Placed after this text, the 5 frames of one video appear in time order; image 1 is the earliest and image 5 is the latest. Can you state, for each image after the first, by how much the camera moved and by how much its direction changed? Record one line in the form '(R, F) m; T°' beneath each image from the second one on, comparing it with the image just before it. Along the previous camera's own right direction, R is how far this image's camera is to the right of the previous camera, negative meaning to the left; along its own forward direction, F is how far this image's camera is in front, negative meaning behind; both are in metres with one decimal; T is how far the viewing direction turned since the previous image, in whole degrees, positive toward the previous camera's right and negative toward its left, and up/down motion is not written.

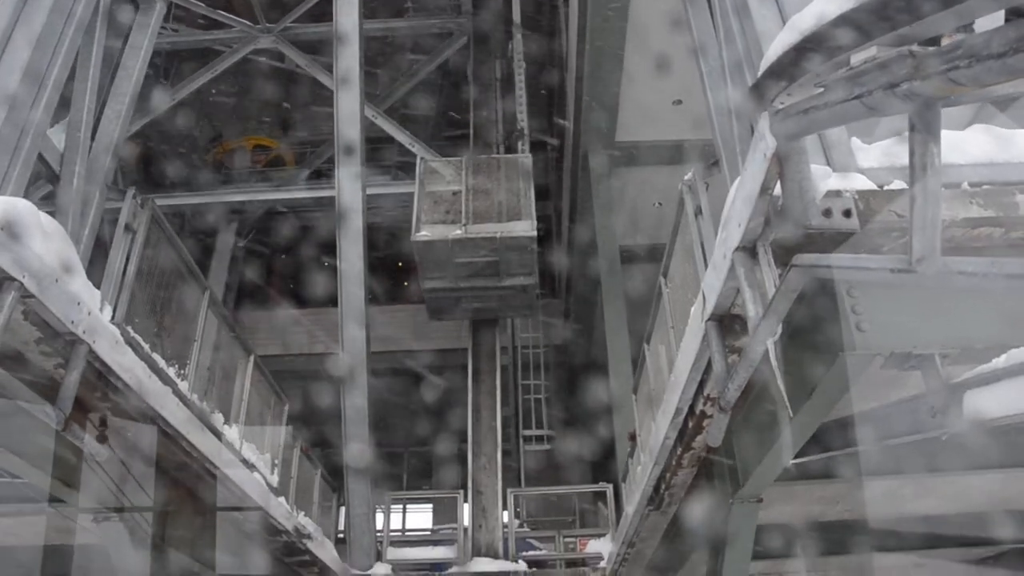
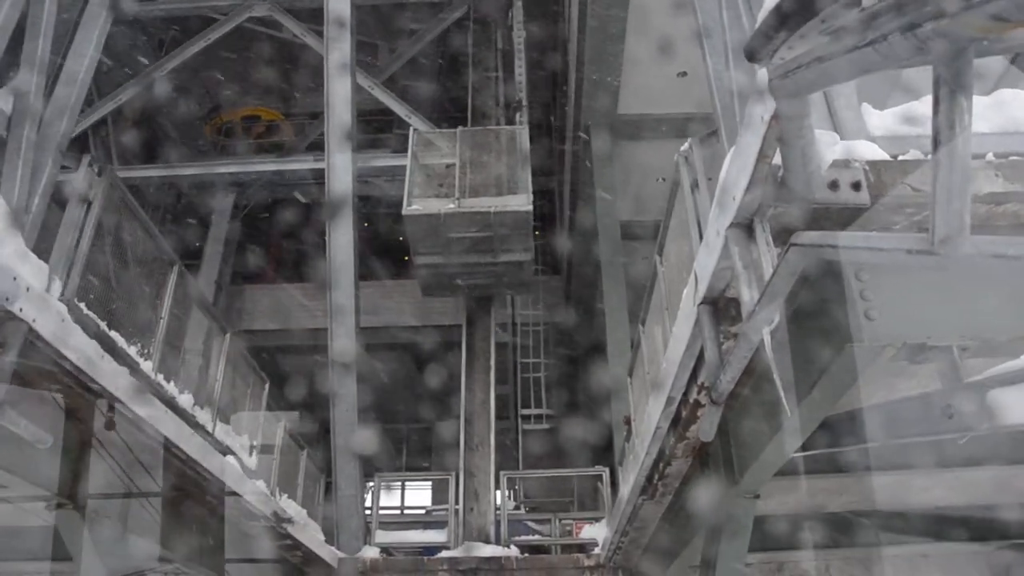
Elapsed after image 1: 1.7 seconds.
(+0.2, +0.5) m; 0°
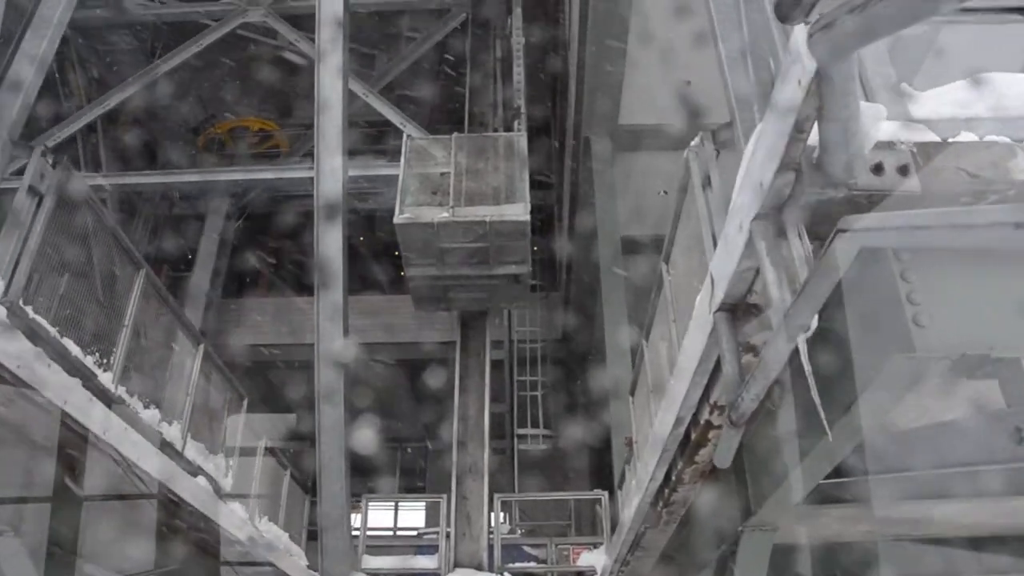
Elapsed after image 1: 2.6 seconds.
(0.0, +0.6) m; 0°
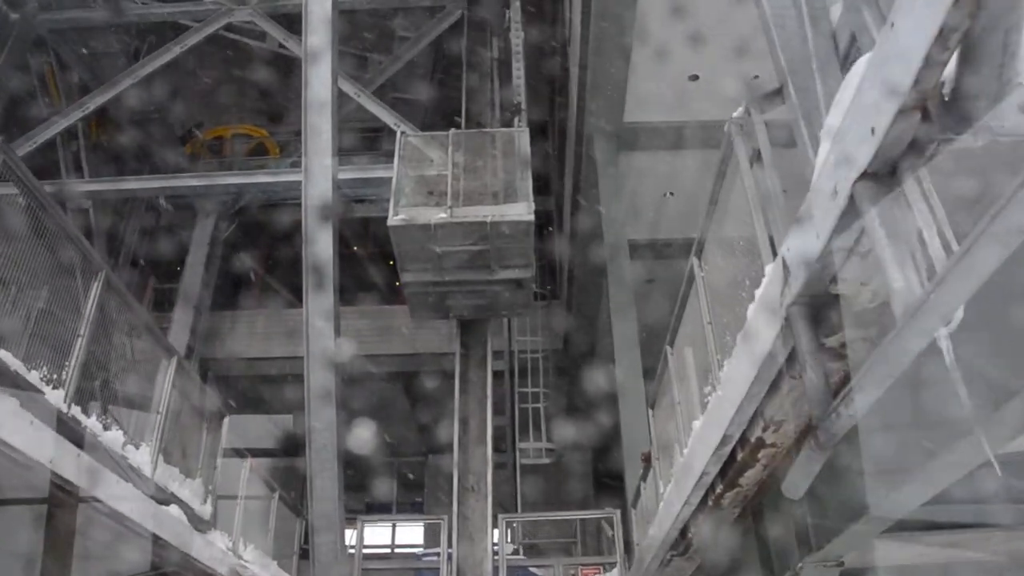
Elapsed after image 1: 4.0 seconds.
(-0.1, +0.8) m; 0°
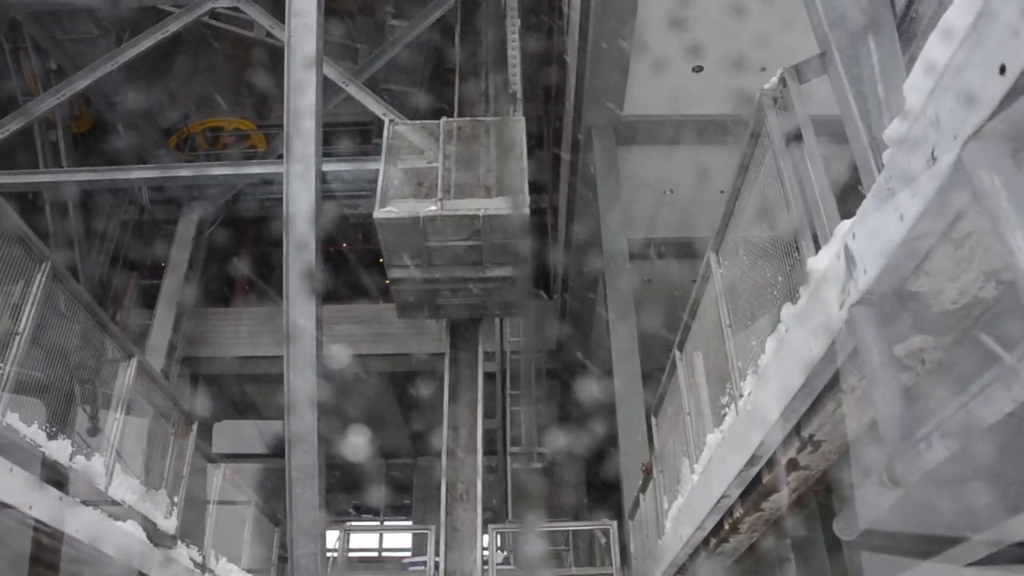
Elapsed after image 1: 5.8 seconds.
(0.0, +0.6) m; +1°
